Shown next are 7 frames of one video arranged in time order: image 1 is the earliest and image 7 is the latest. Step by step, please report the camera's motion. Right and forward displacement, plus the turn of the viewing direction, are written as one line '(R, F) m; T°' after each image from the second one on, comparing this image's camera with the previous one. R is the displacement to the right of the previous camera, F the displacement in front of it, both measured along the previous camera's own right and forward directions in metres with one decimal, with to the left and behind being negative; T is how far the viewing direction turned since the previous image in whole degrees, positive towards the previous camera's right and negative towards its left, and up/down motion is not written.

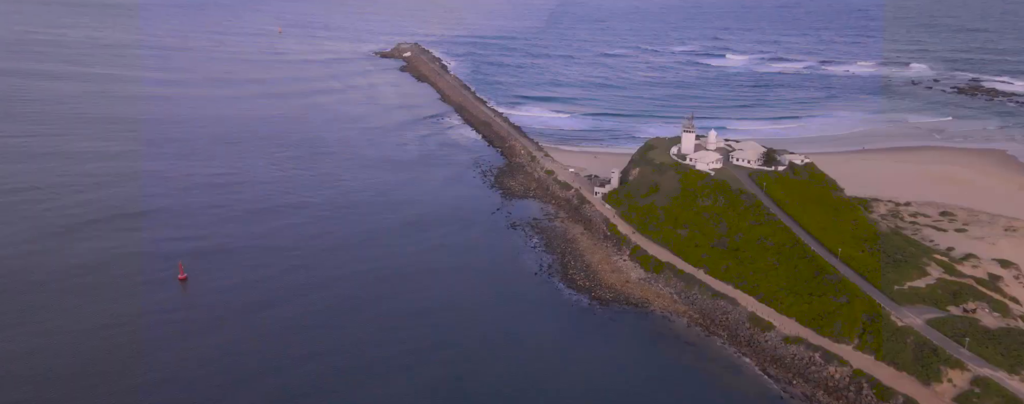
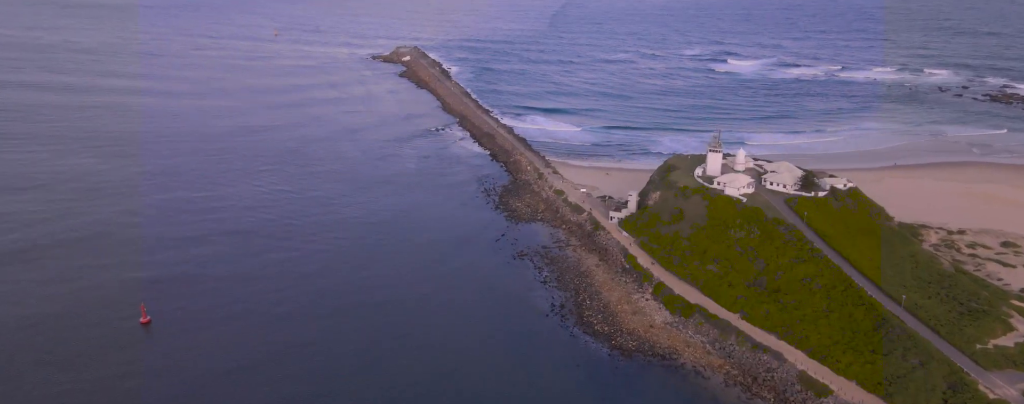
(-0.2, +2.5) m; 0°
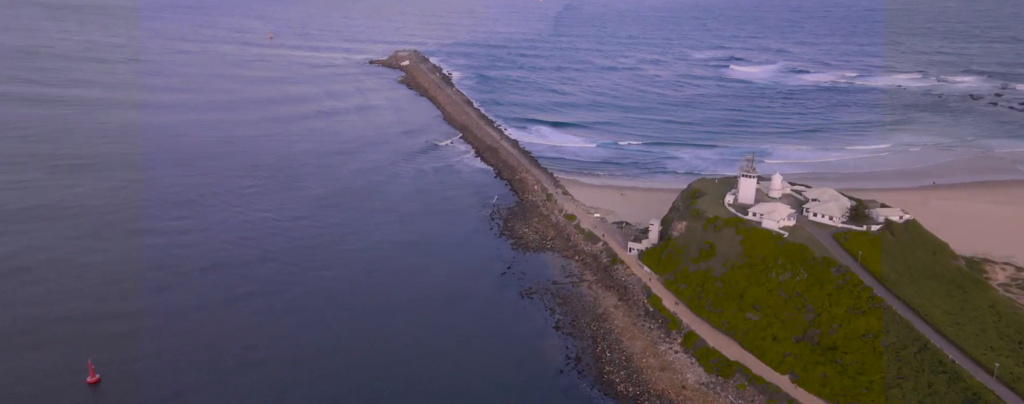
(-0.2, +2.5) m; 0°
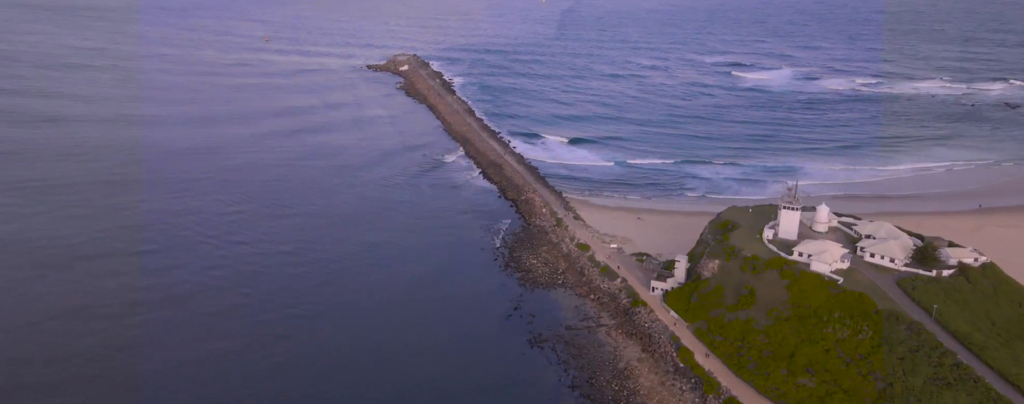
(-0.1, +2.5) m; 0°
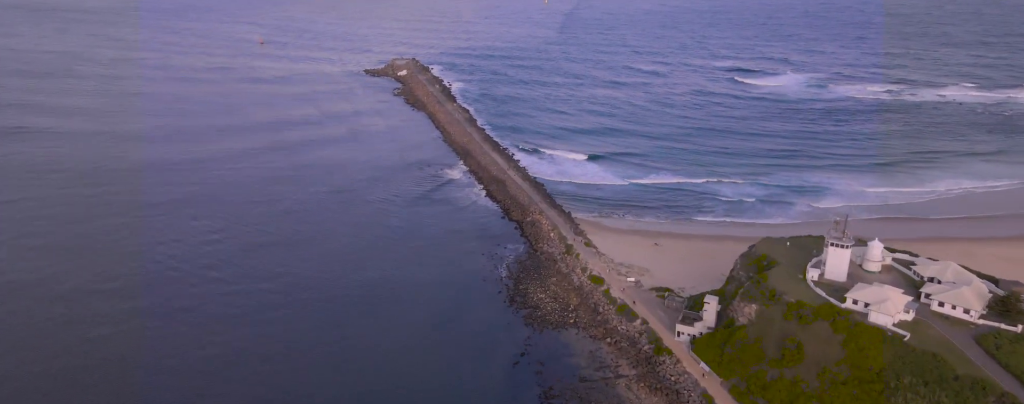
(-0.1, +2.3) m; 0°
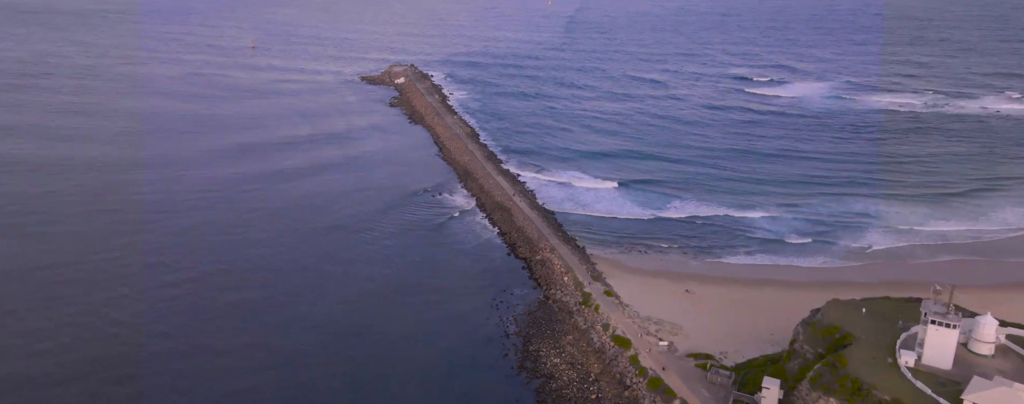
(-0.2, +3.2) m; 0°
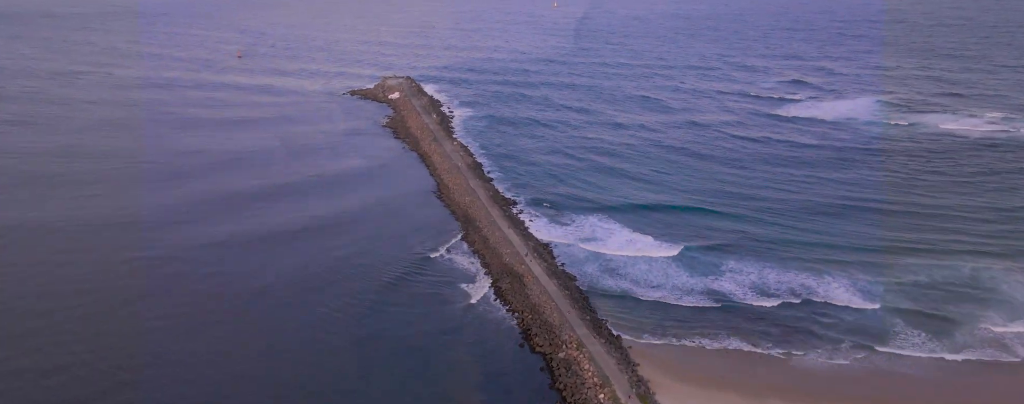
(-0.4, +5.4) m; 0°
